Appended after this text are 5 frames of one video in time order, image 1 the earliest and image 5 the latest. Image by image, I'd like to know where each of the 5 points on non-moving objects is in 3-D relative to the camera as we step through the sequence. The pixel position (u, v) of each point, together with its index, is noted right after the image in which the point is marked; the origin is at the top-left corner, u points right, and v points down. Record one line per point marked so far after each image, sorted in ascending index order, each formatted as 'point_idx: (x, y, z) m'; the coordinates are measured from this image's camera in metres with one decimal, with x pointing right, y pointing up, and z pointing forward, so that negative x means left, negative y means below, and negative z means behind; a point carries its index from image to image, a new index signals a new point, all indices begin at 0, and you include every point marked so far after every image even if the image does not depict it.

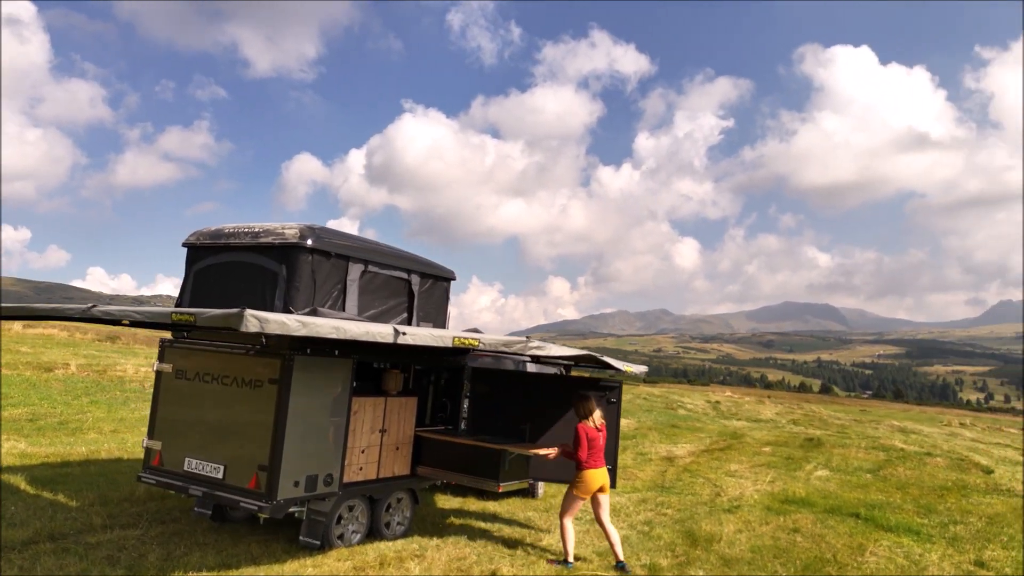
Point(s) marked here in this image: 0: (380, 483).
0: (-1.4, -2.1, +8.3) m
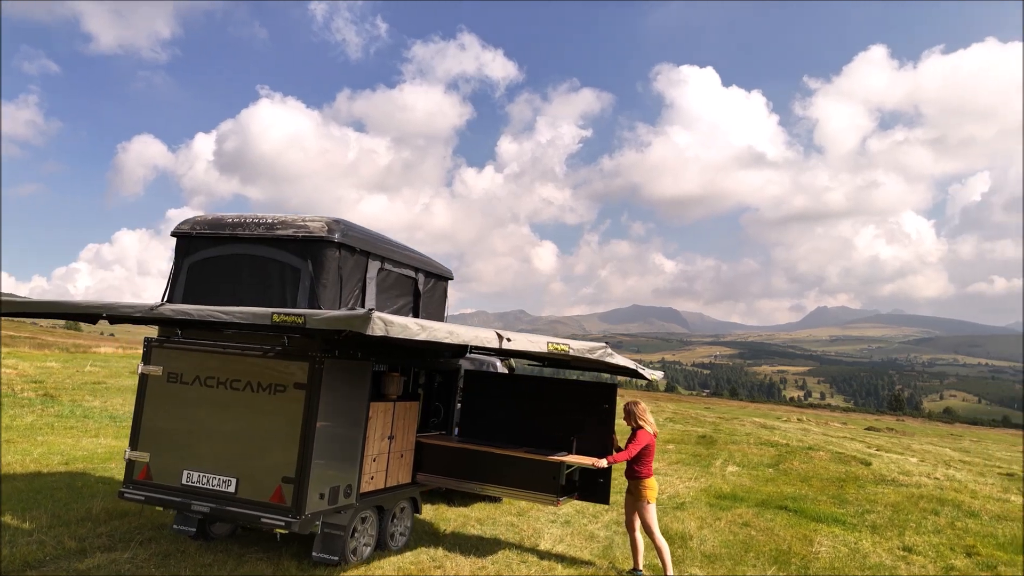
0: (-1.3, -2.1, +7.9) m
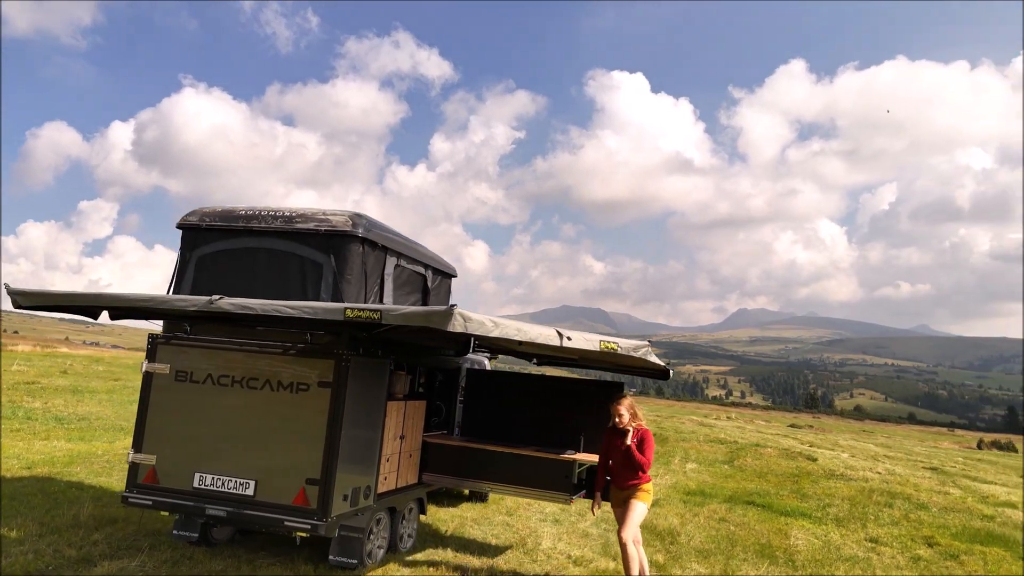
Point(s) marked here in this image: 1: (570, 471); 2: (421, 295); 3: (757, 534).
0: (-1.2, -2.1, +7.7) m
1: (+0.6, -1.9, +7.9) m
2: (-1.0, -0.1, +8.2) m
3: (+3.7, -3.7, +11.4) m
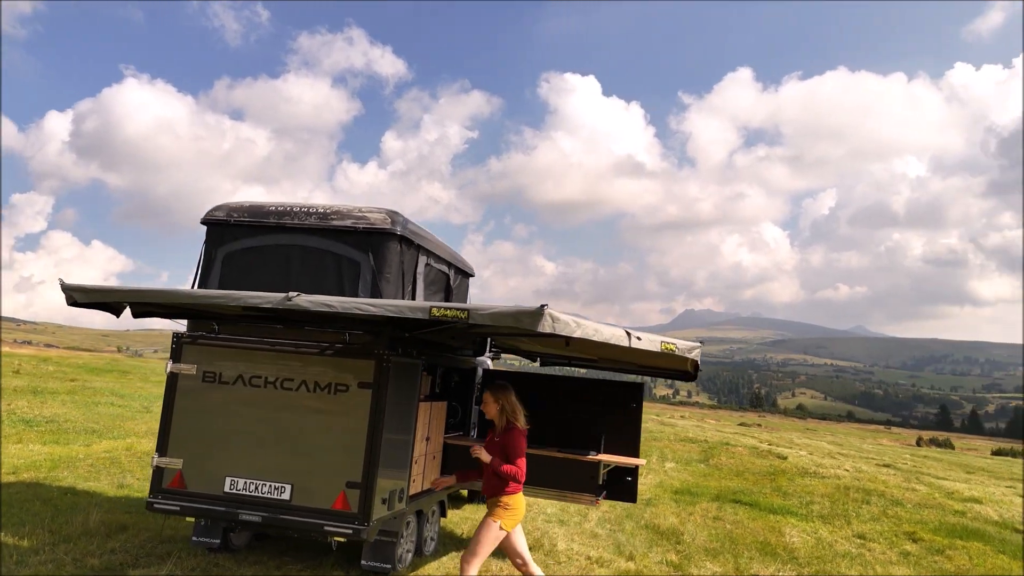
0: (-0.9, -2.1, +7.6) m
1: (+0.9, -1.9, +7.9) m
2: (-0.7, -0.1, +8.1) m
3: (+3.7, -3.7, +11.6) m
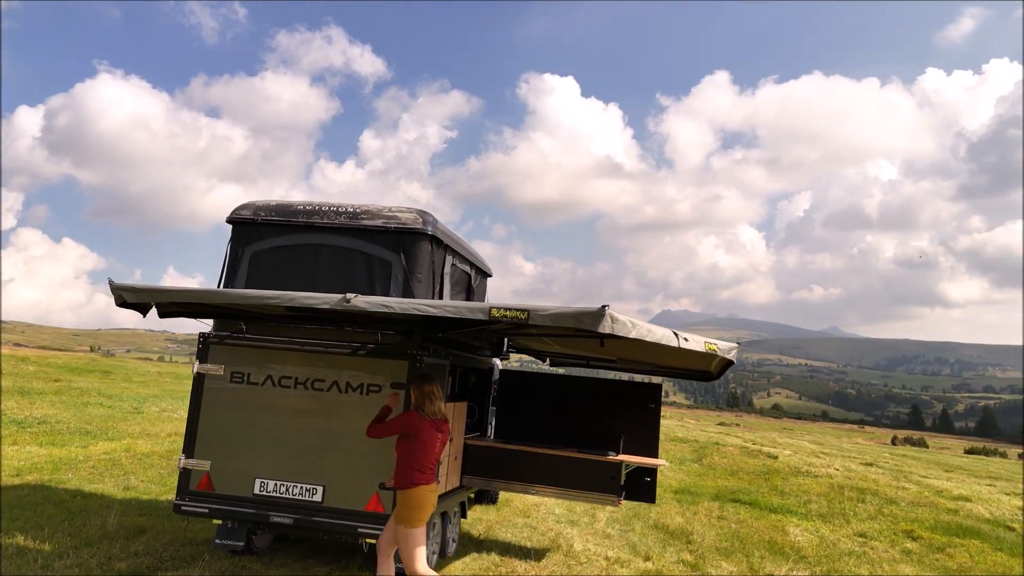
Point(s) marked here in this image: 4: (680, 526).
0: (-0.6, -2.1, +7.6) m
1: (+1.1, -1.9, +8.0) m
2: (-0.5, -0.1, +8.0) m
3: (+3.8, -3.8, +11.7) m
4: (+2.5, -3.5, +11.2) m
